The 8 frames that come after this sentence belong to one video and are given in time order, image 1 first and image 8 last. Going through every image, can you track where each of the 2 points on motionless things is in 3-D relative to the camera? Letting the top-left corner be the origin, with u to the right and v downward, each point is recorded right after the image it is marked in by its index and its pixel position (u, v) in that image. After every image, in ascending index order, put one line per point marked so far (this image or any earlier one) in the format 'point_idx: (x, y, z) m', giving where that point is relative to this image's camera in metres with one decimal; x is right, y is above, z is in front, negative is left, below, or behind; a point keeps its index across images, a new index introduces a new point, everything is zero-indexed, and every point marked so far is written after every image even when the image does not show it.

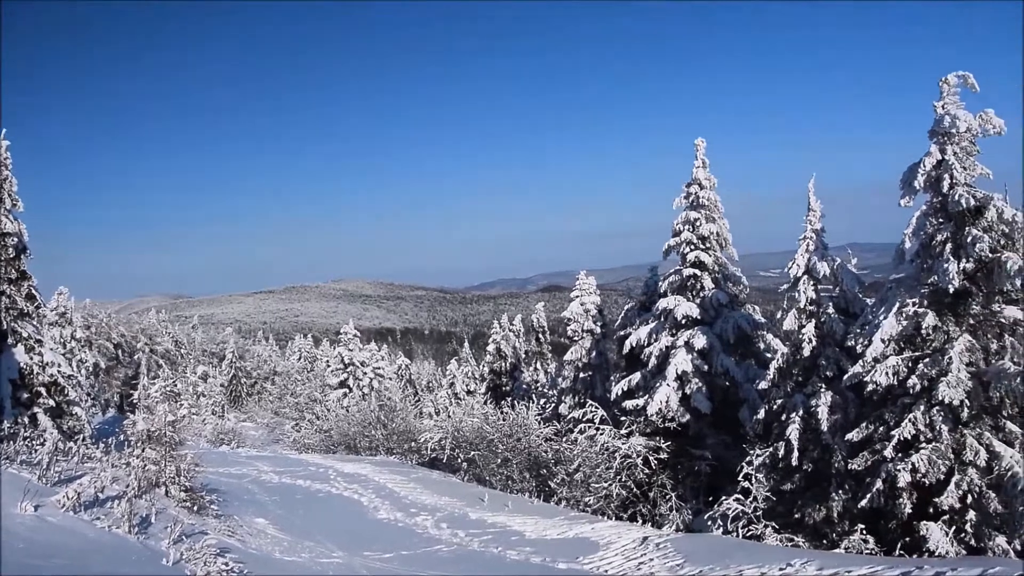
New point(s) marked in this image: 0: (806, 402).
0: (+6.4, -2.6, +15.9) m
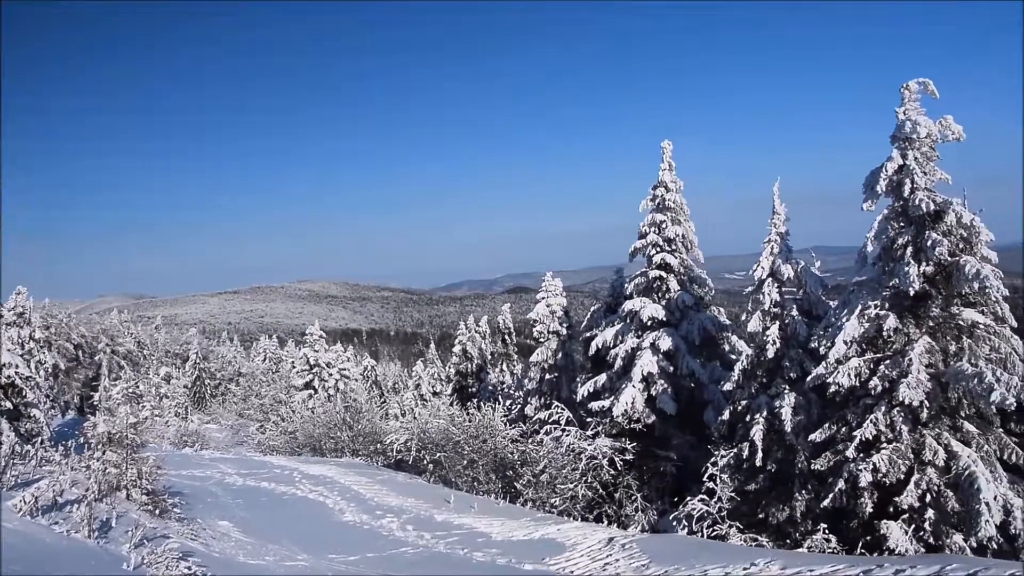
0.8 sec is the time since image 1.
0: (+5.7, -2.7, +16.0) m
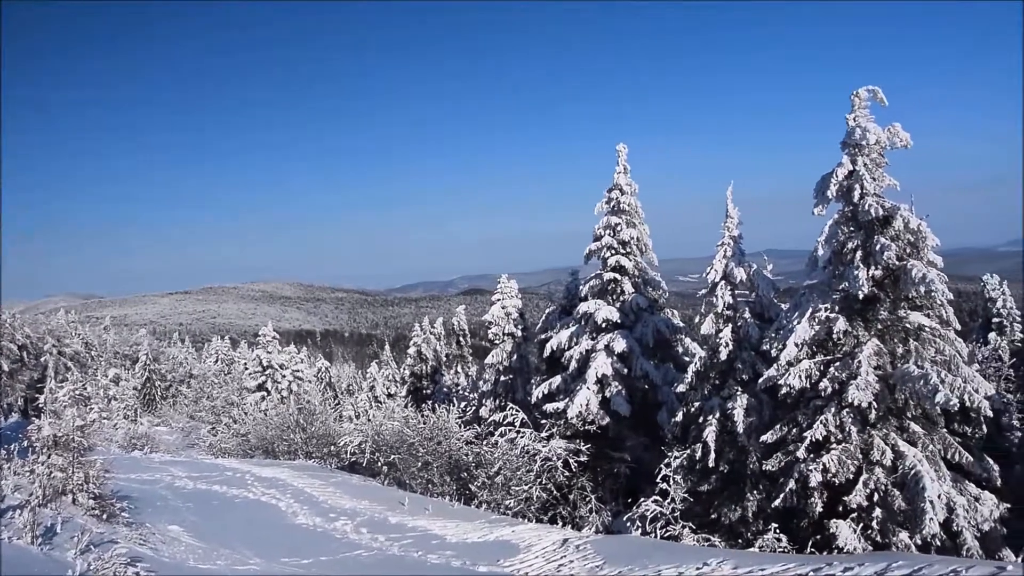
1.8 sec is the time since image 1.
0: (+4.7, -2.7, +16.2) m
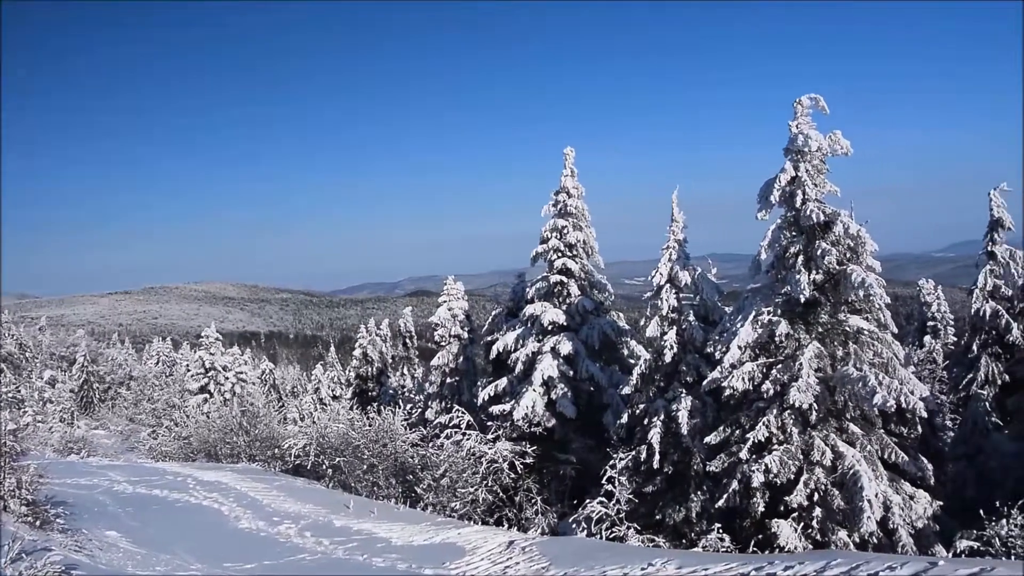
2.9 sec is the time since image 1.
0: (+3.6, -2.8, +16.4) m
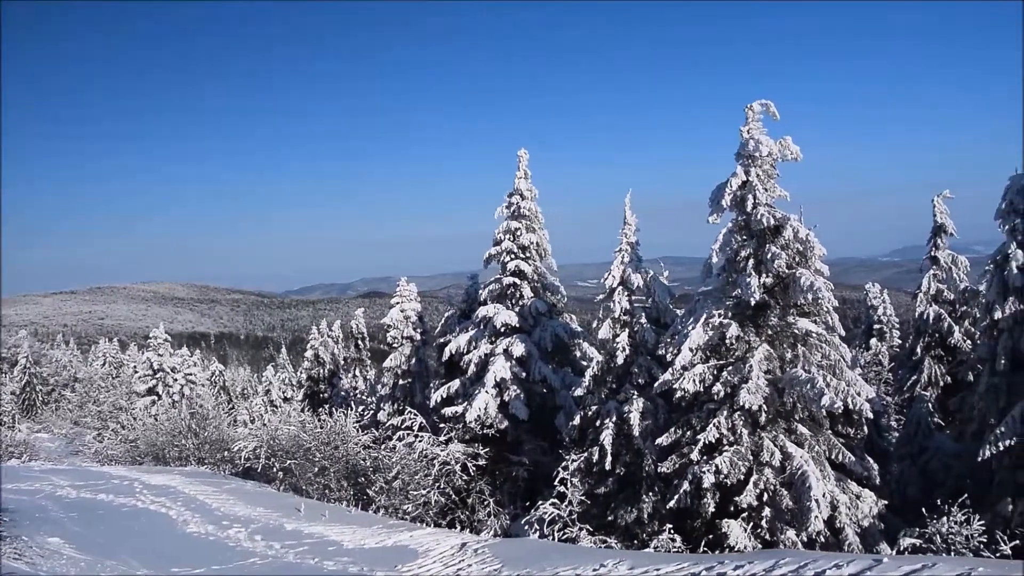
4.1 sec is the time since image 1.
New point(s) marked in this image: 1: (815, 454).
0: (+2.5, -2.8, +16.5) m
1: (+6.2, -3.4, +14.3) m
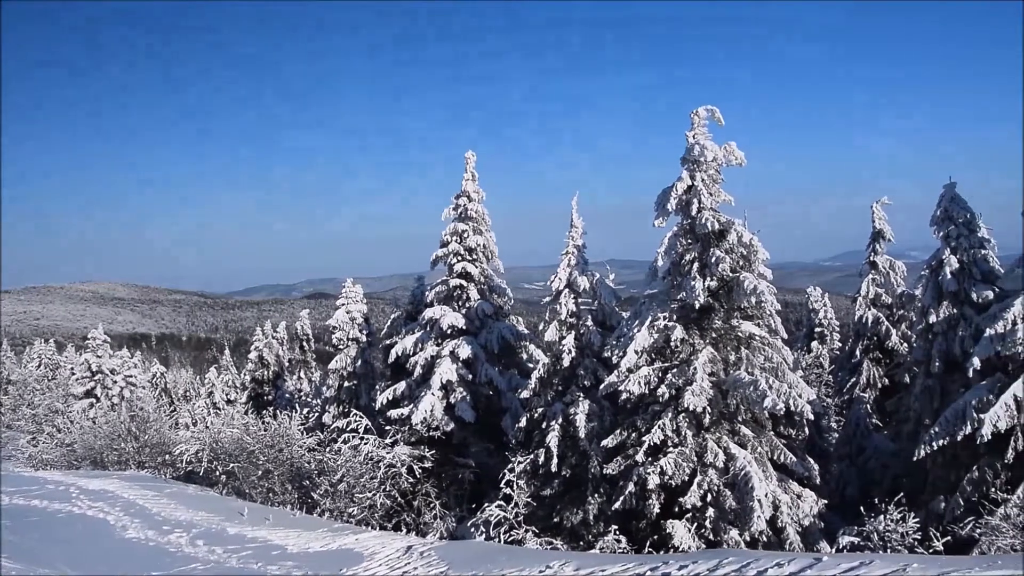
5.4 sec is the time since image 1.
0: (+1.4, -2.9, +16.6) m
1: (+5.1, -3.5, +14.6) m
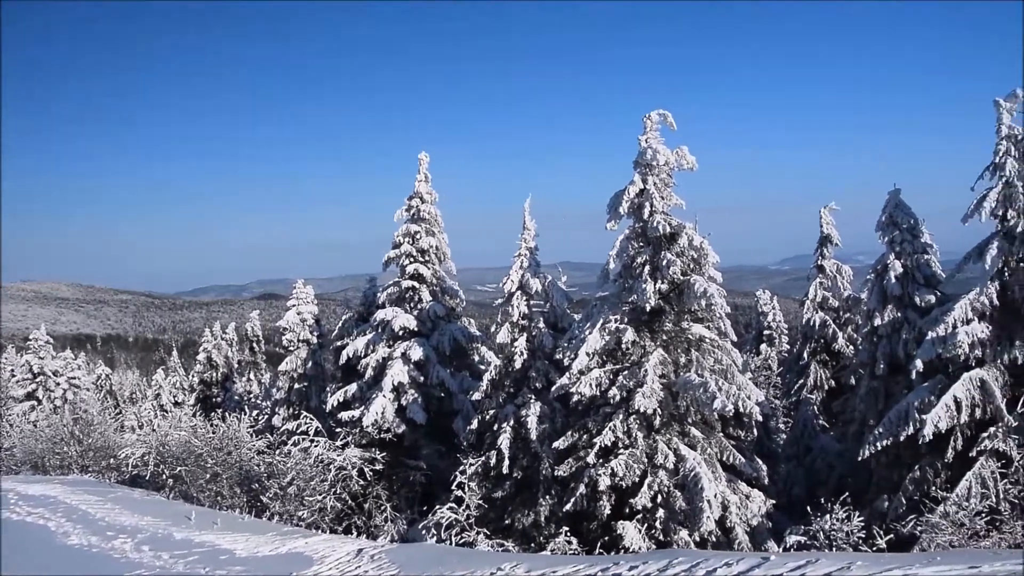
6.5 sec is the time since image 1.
0: (+0.3, -2.9, +16.6) m
1: (+4.1, -3.5, +14.8) m
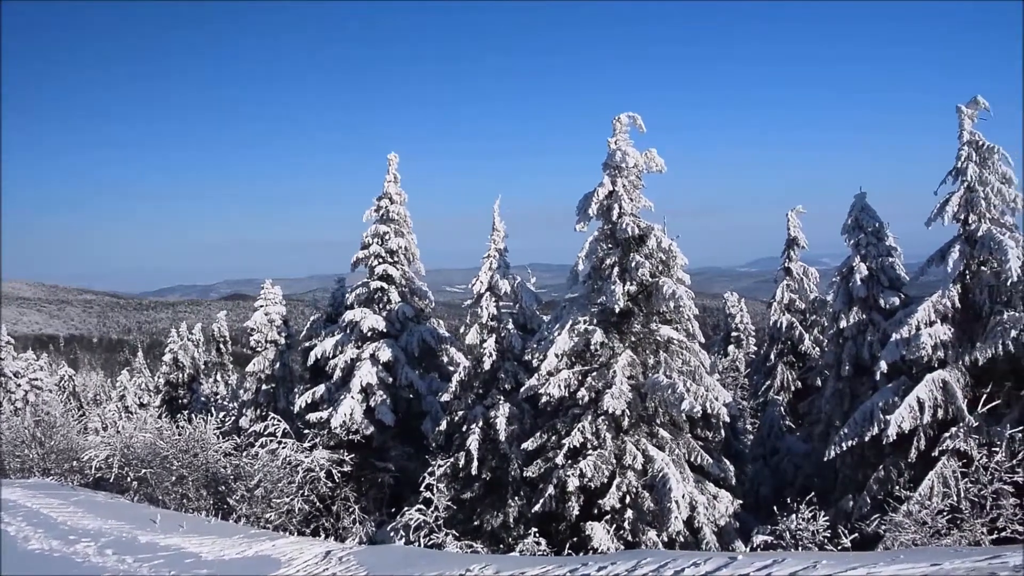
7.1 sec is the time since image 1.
0: (-0.4, -3.0, +16.6) m
1: (+3.5, -3.6, +14.9) m
